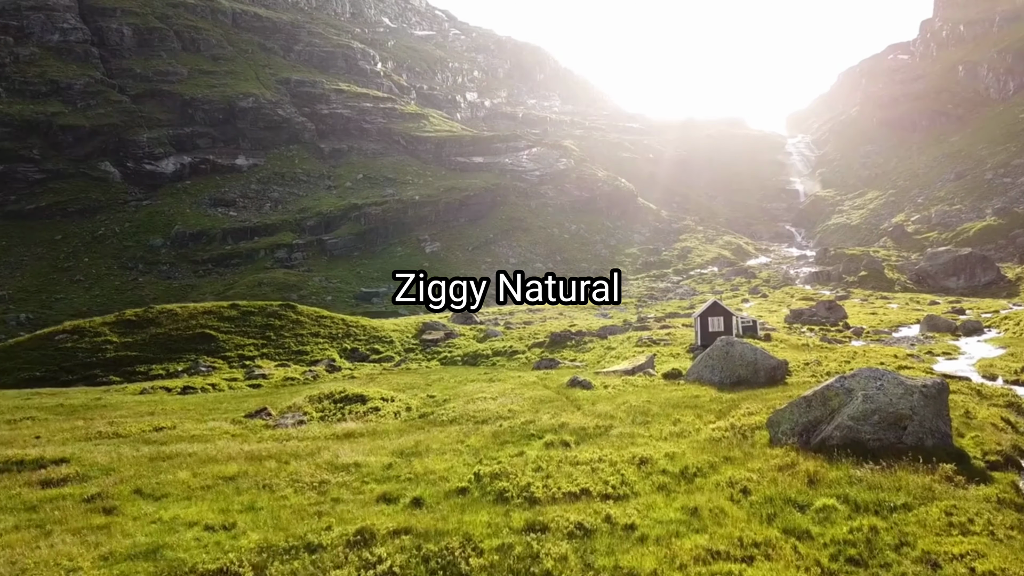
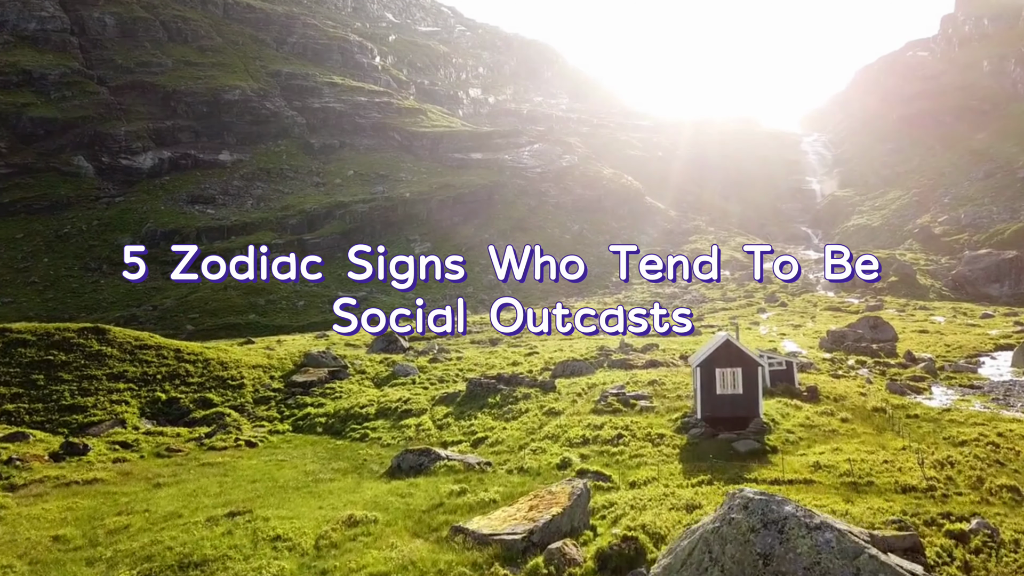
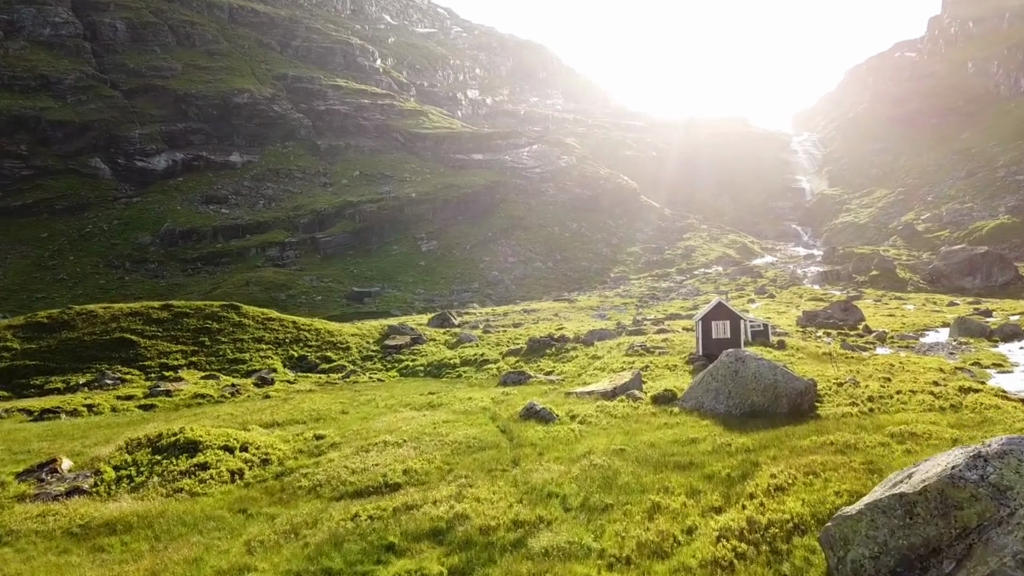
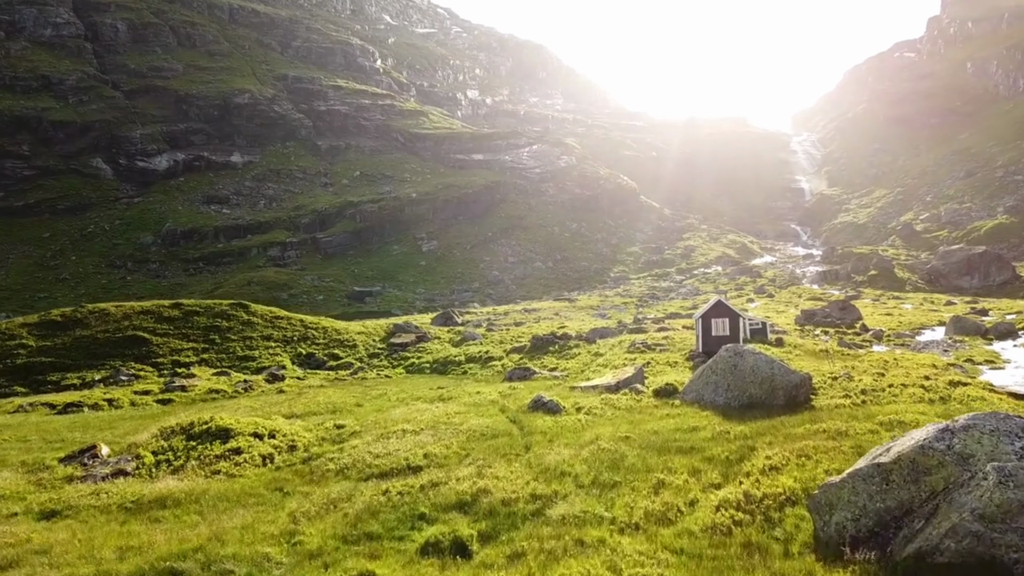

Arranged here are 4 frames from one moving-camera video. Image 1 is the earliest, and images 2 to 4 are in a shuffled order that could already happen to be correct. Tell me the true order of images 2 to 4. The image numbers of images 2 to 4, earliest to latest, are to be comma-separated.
4, 3, 2
